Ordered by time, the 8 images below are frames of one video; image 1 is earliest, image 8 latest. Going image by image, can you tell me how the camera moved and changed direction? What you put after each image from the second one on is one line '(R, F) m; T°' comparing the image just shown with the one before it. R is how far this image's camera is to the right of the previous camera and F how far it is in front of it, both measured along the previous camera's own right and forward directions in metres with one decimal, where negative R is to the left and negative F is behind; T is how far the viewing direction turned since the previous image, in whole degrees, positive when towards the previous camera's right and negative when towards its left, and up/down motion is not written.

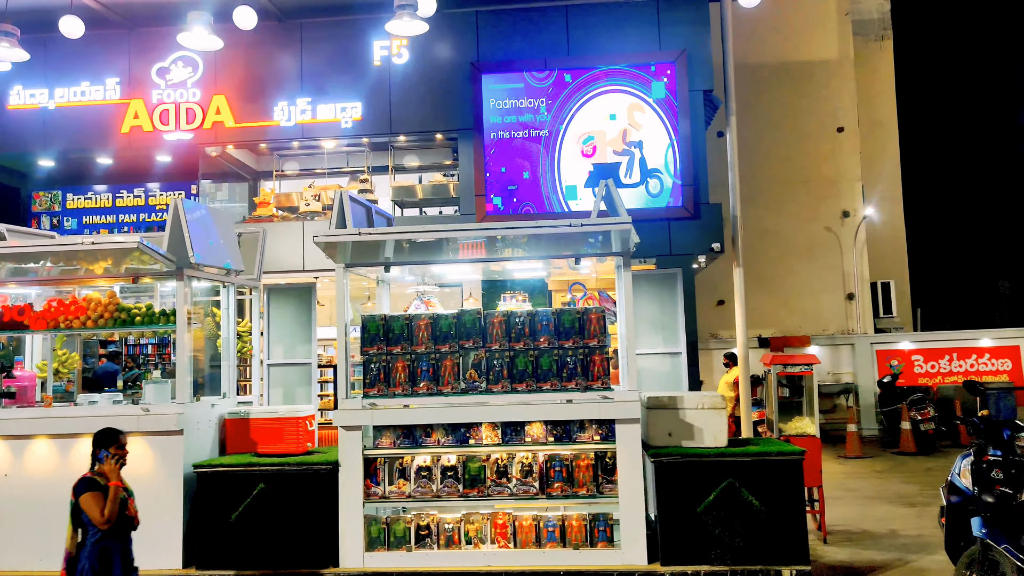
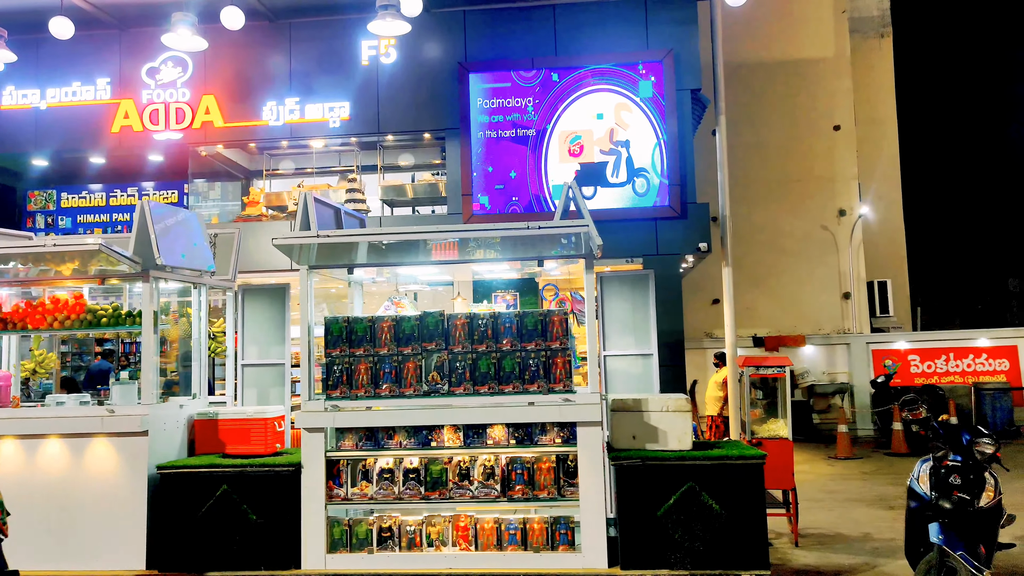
(+0.3, 0.0) m; -1°
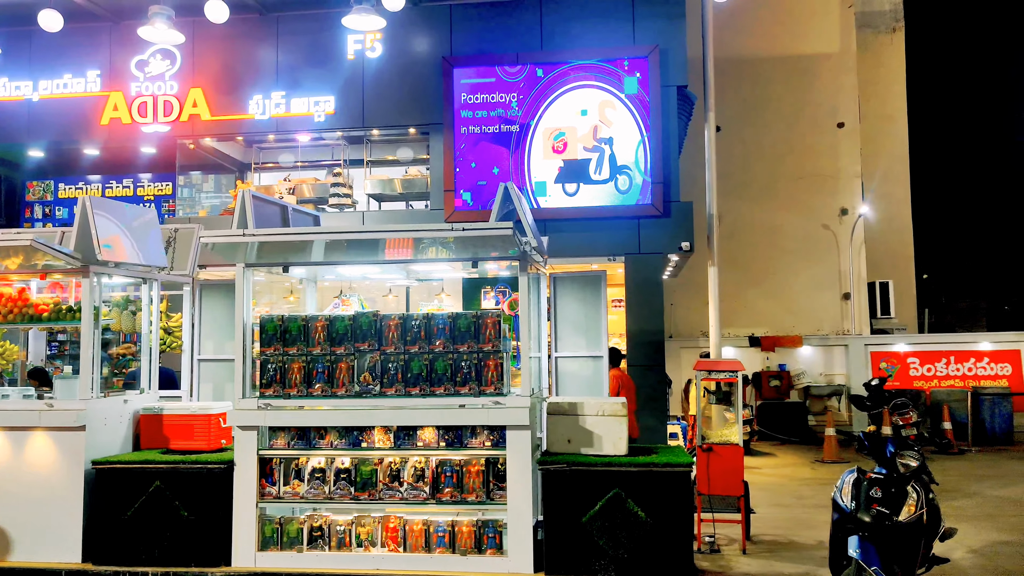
(+0.6, +0.1) m; -2°
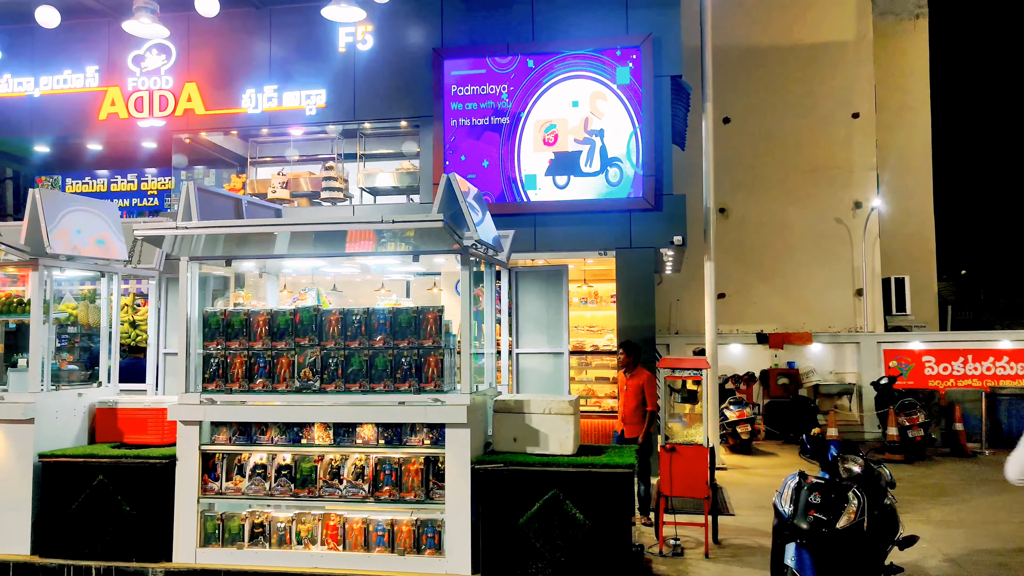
(+0.6, +0.1) m; -2°
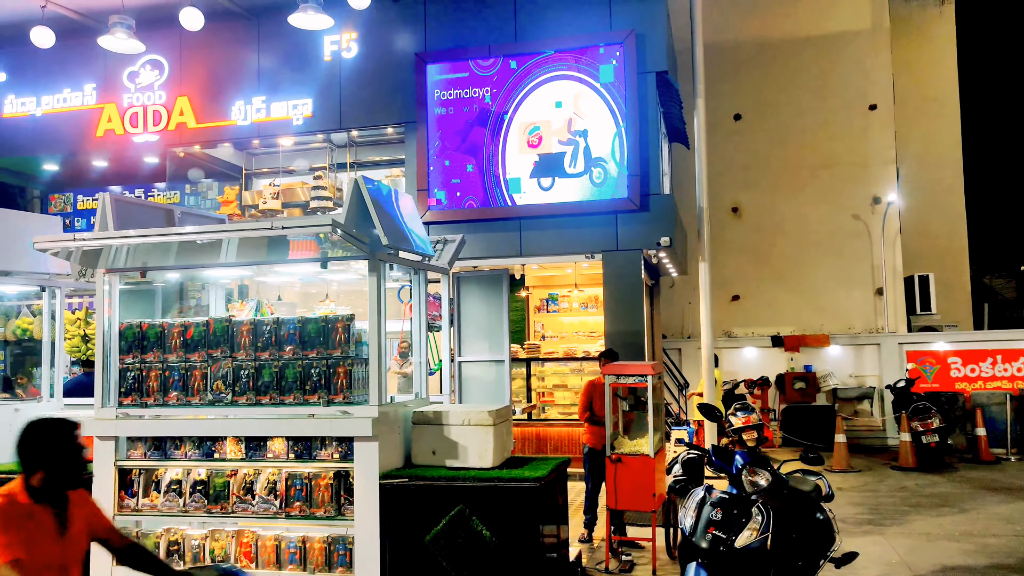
(+0.8, +0.2) m; -4°
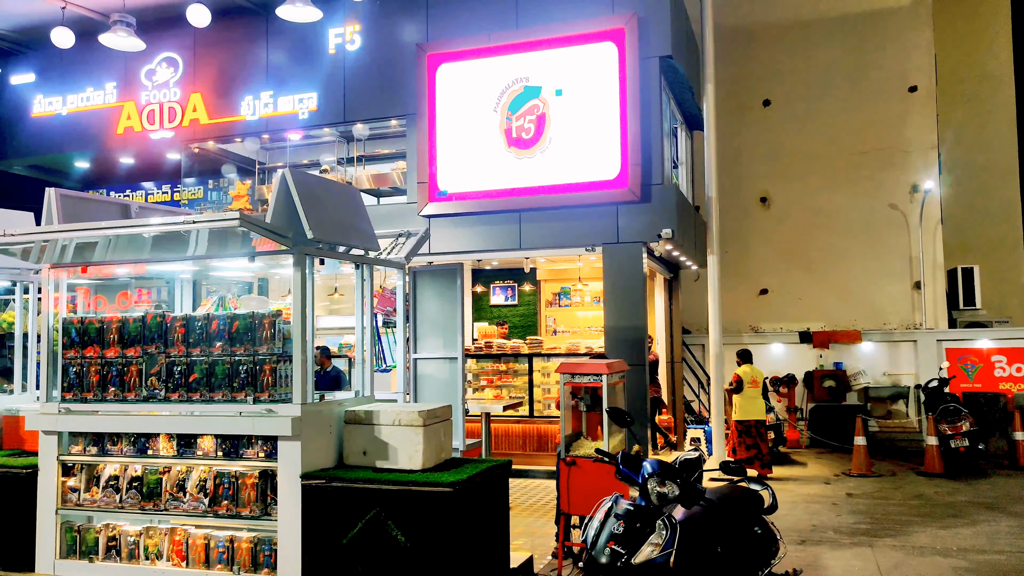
(+0.8, +0.2) m; -5°
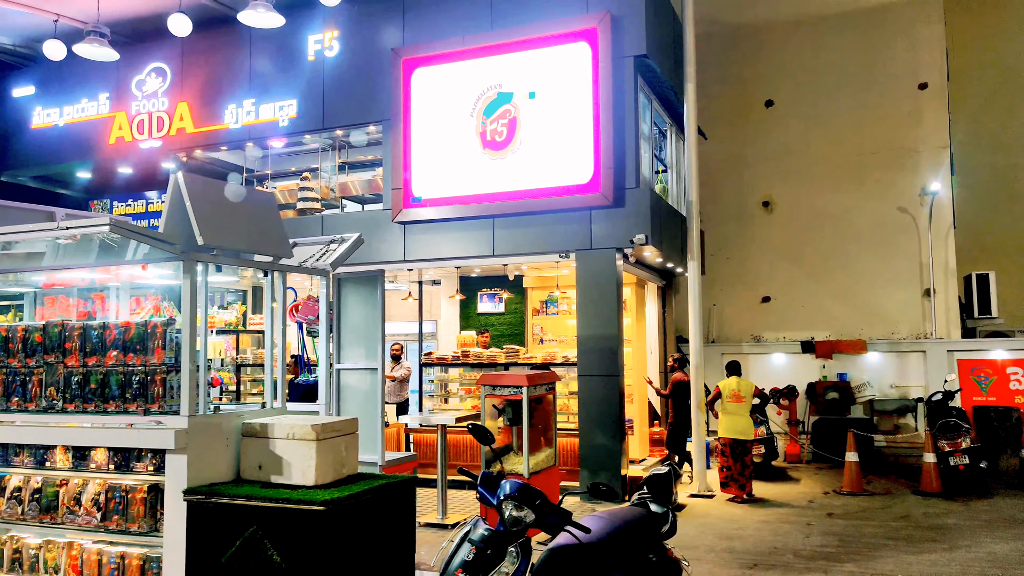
(+0.8, +0.2) m; -3°
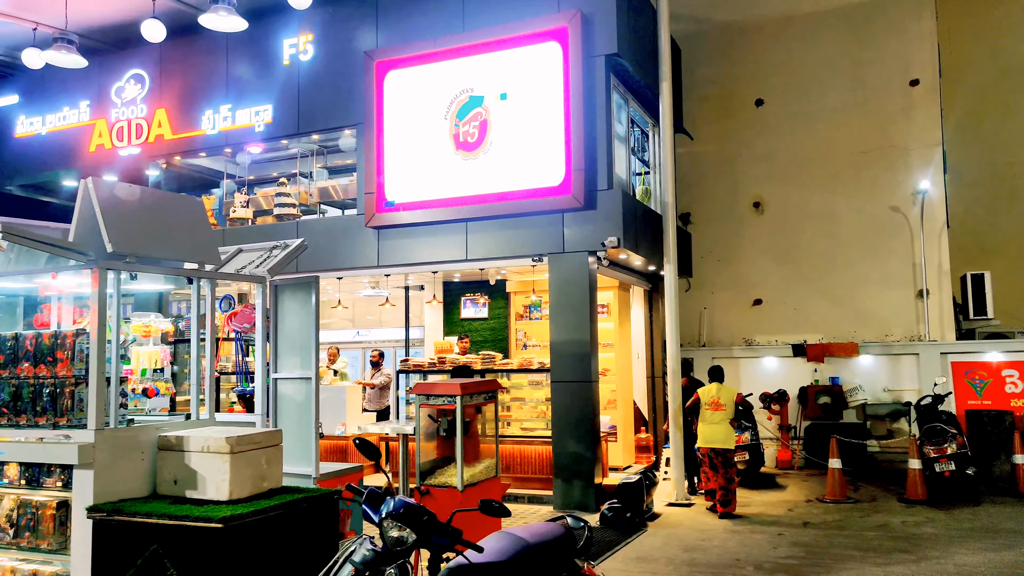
(+0.5, +0.2) m; -1°
